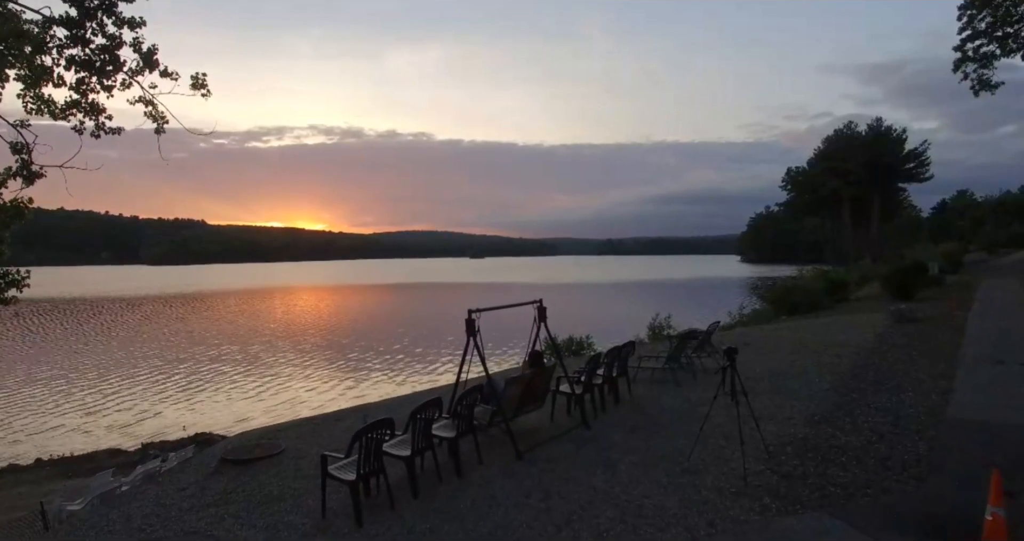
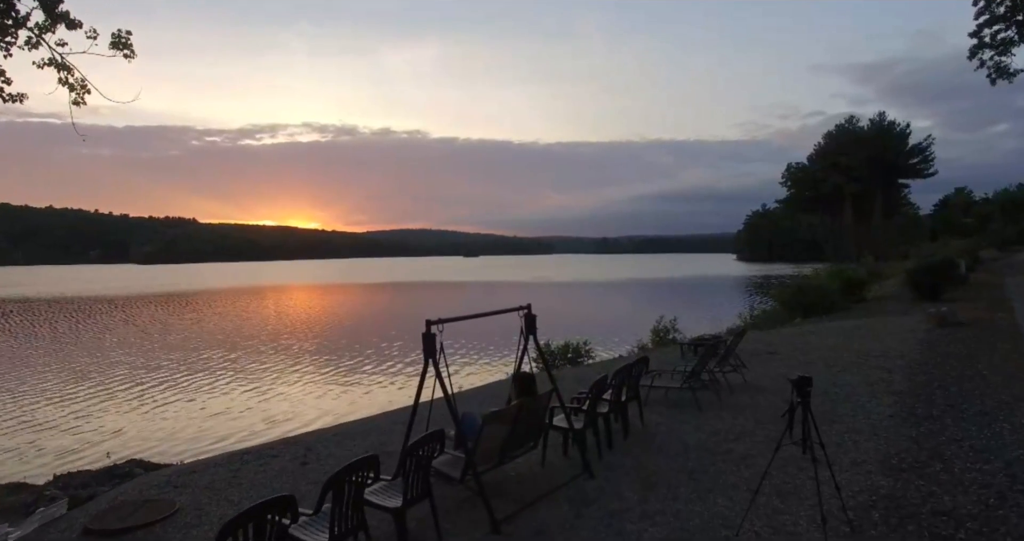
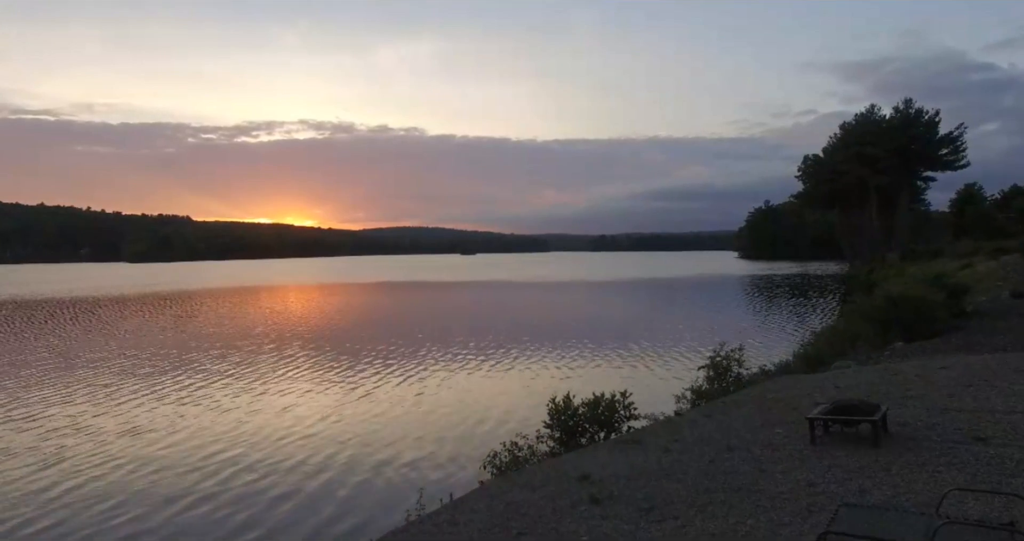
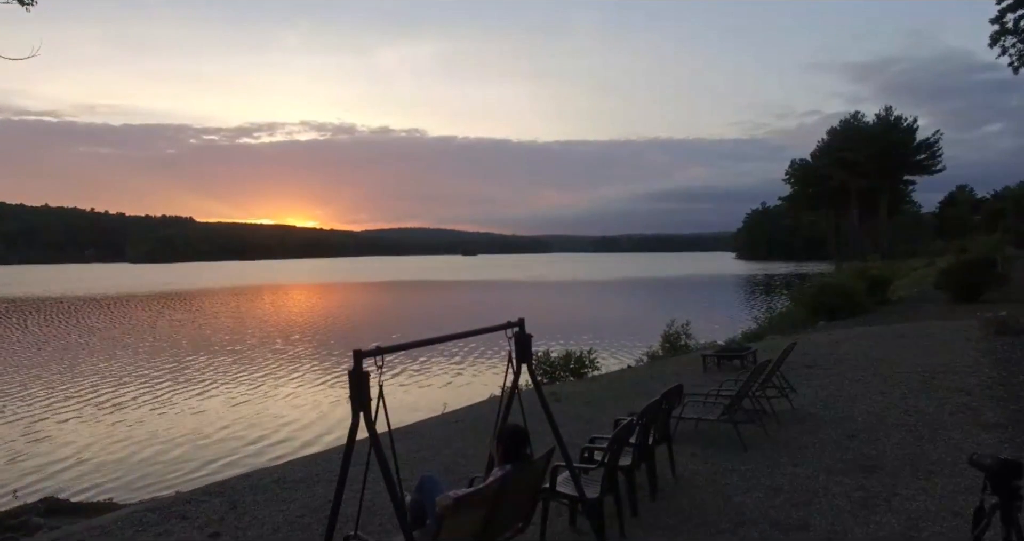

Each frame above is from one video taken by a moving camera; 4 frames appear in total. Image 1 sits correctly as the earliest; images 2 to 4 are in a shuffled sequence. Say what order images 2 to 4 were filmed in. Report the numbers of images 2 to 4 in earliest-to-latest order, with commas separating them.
2, 4, 3
